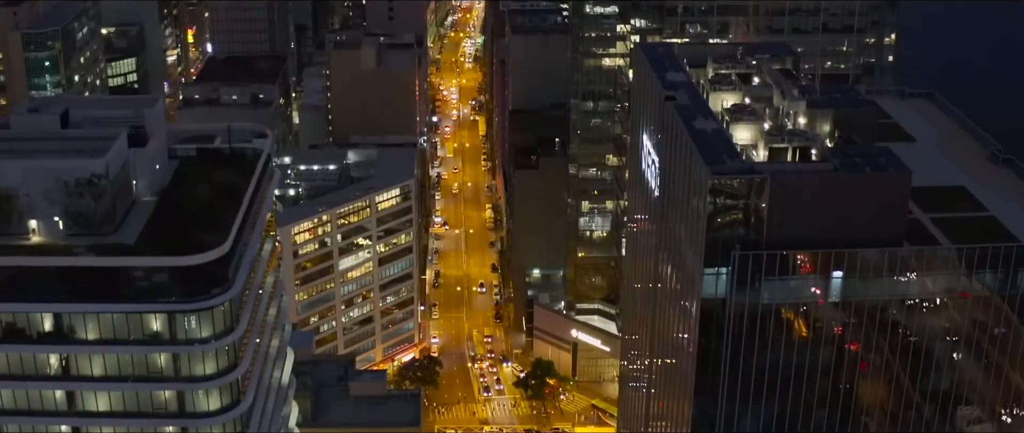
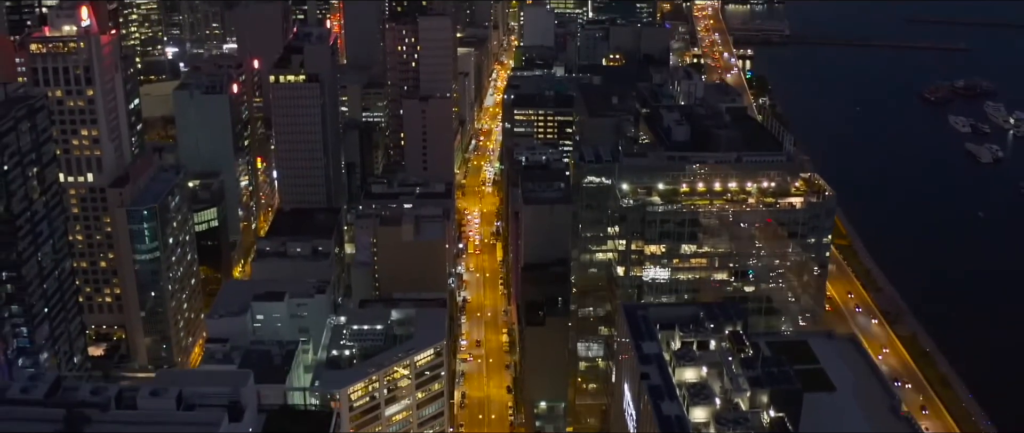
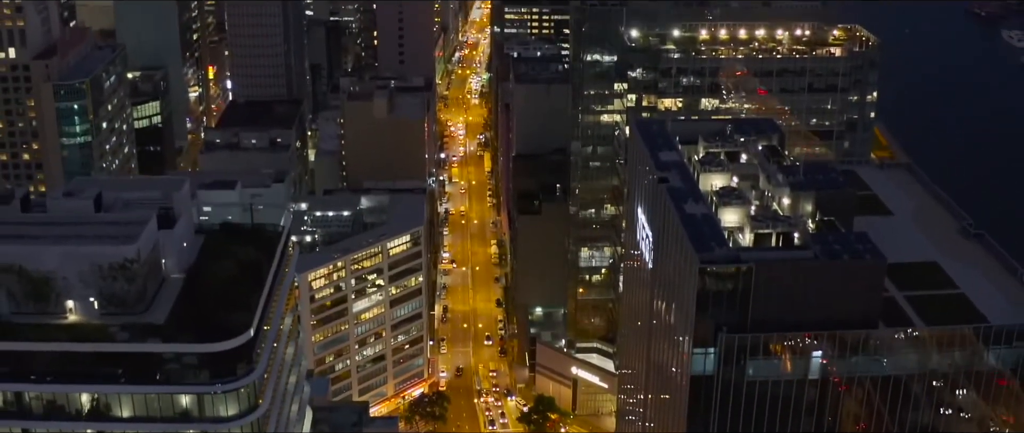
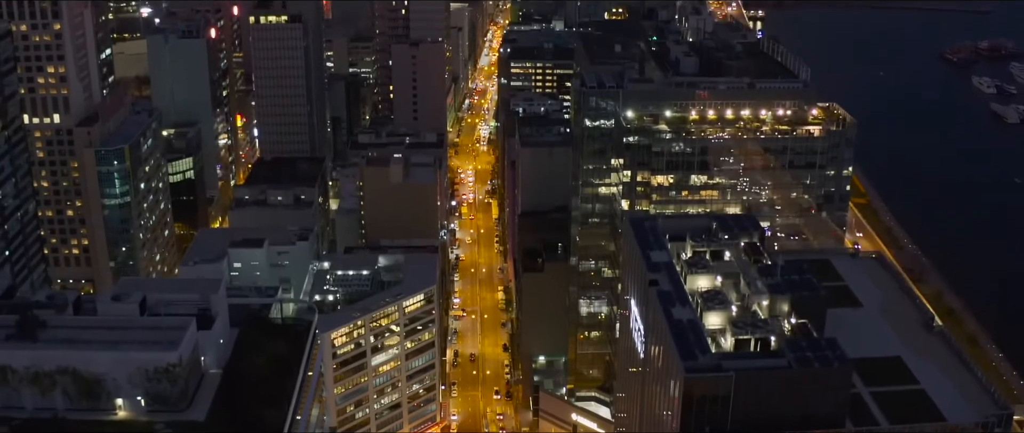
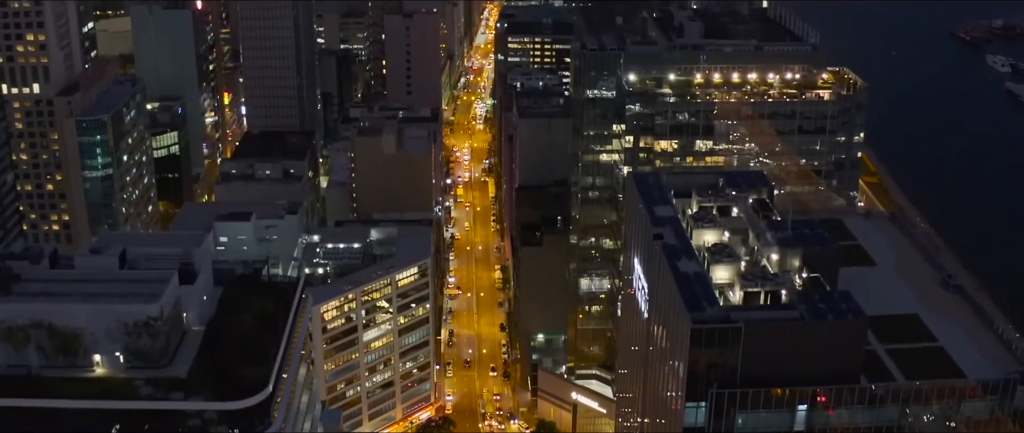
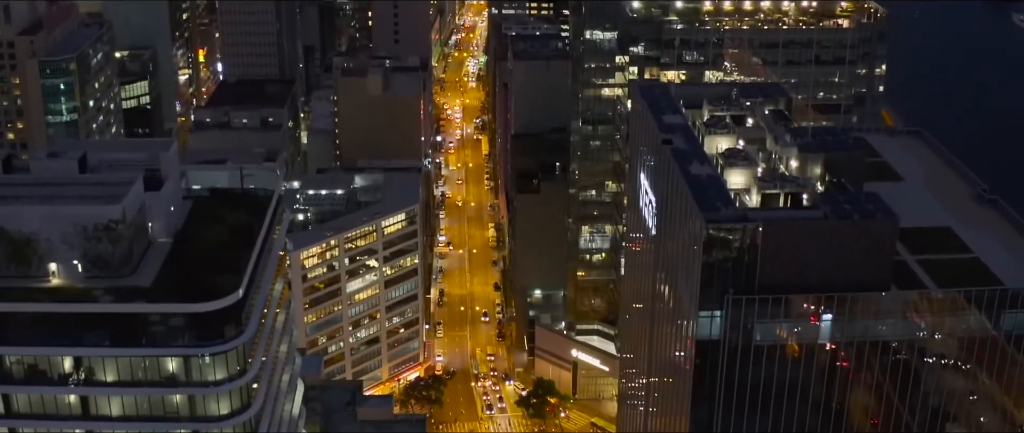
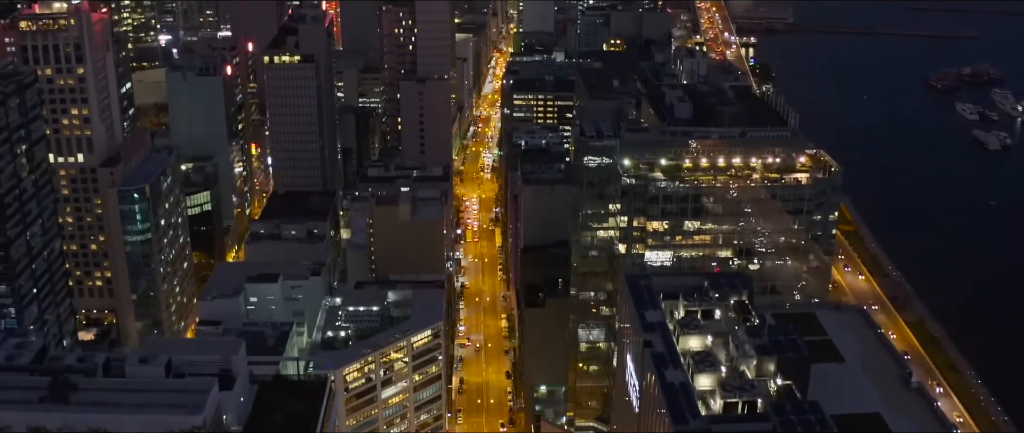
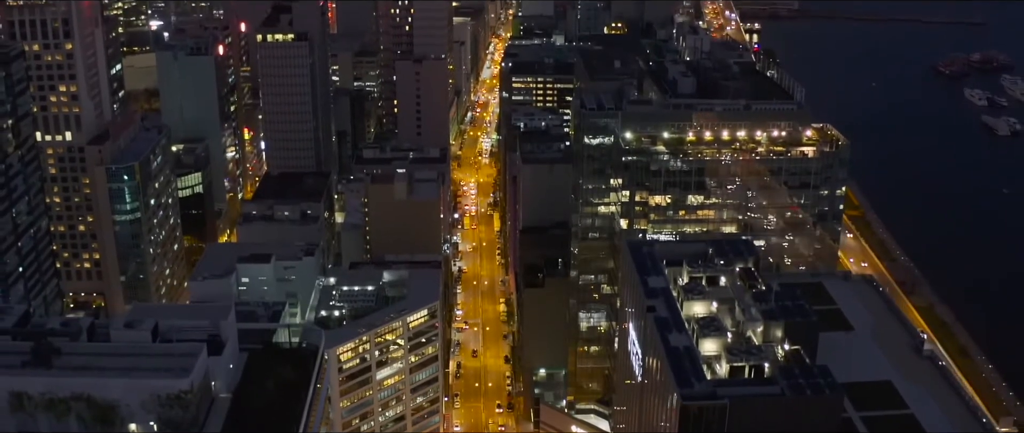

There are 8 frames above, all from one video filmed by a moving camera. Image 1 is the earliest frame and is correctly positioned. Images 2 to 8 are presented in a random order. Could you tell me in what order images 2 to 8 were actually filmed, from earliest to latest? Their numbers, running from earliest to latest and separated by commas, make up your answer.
6, 3, 5, 4, 8, 7, 2
